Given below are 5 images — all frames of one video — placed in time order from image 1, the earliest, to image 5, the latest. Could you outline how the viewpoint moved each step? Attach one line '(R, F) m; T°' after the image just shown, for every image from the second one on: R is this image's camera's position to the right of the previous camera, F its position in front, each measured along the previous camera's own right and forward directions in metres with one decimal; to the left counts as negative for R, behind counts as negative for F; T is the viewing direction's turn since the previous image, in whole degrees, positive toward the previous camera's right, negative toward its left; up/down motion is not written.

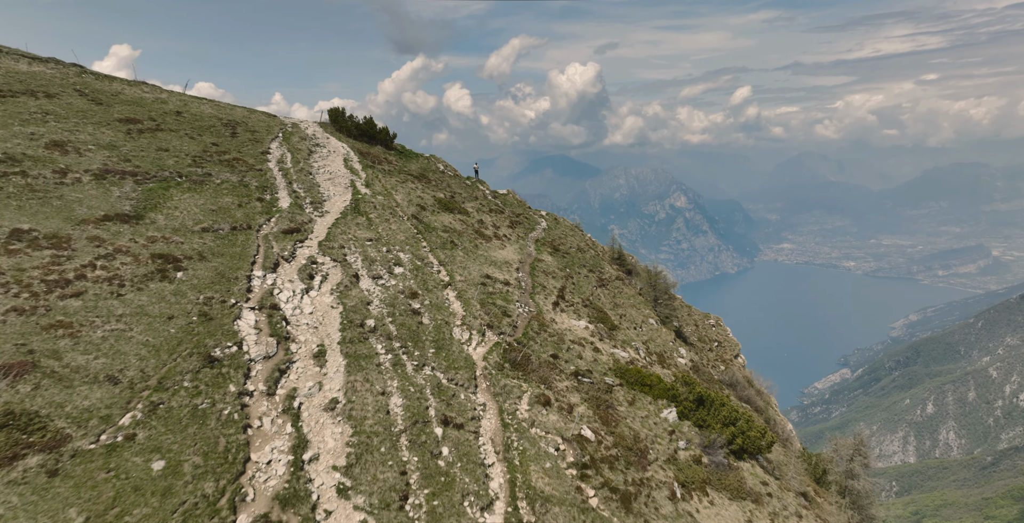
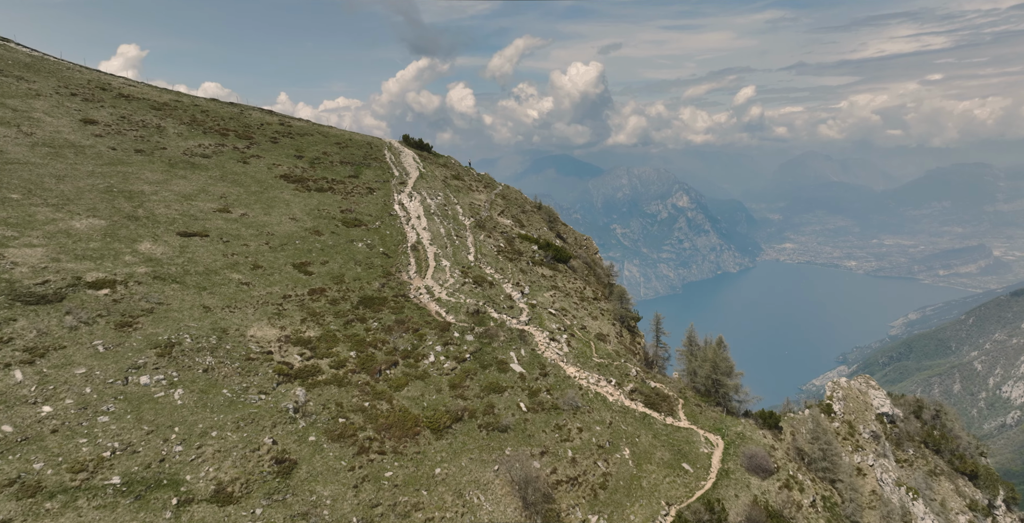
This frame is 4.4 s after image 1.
(+5.0, -57.9) m; 0°
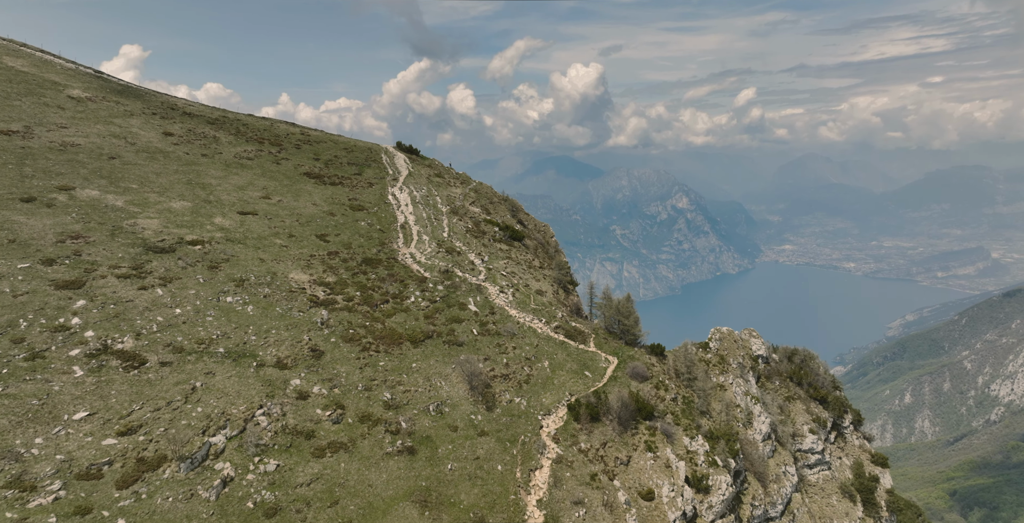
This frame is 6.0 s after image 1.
(+6.0, -26.7) m; 0°
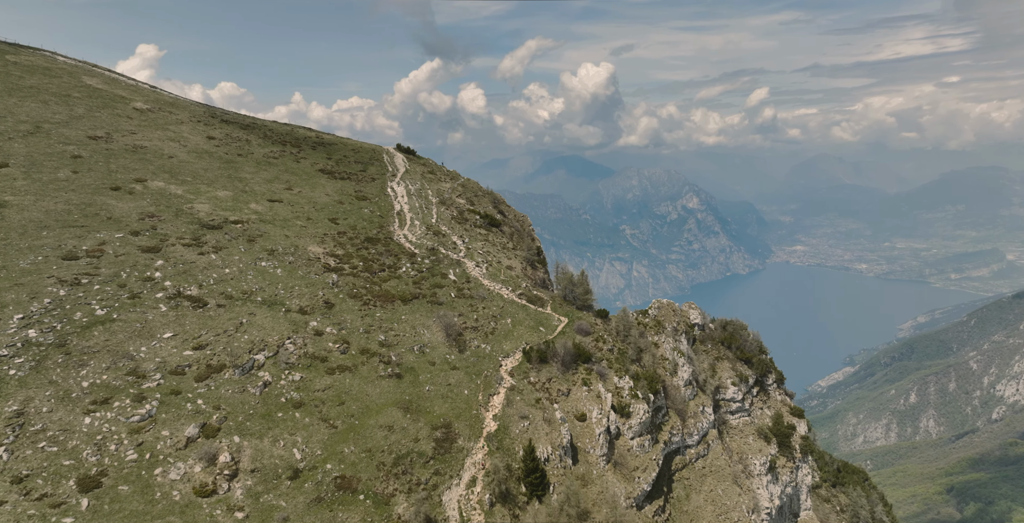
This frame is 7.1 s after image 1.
(+6.7, -22.6) m; -1°
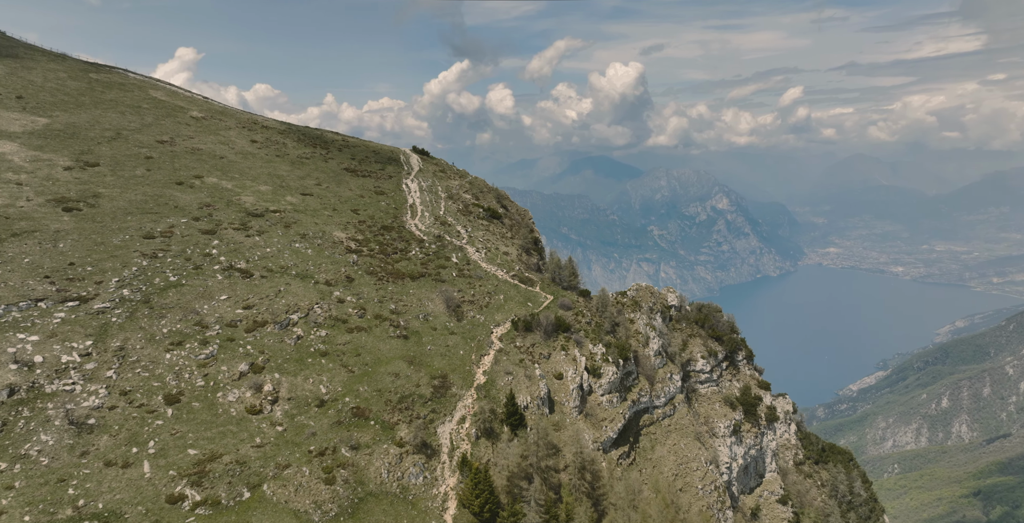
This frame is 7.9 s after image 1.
(+6.9, -18.8) m; -3°
